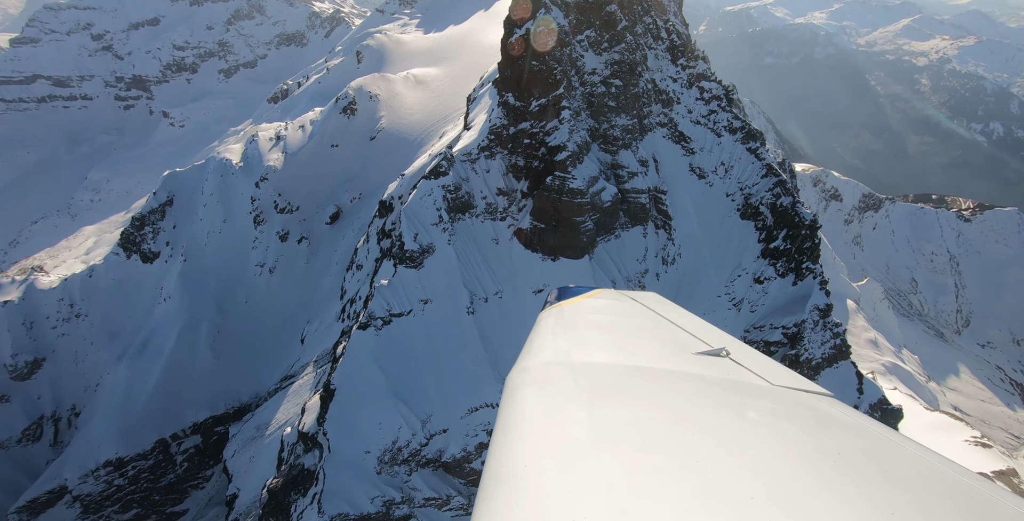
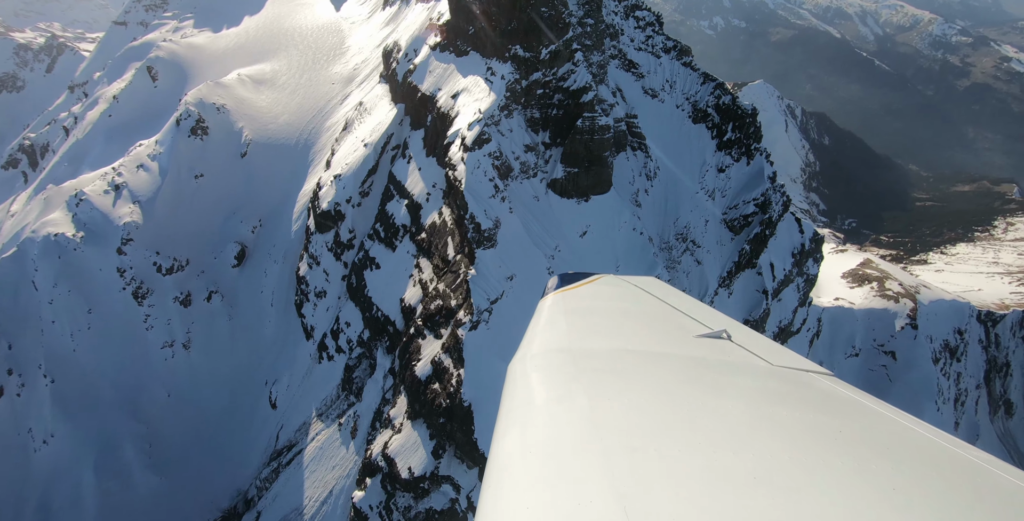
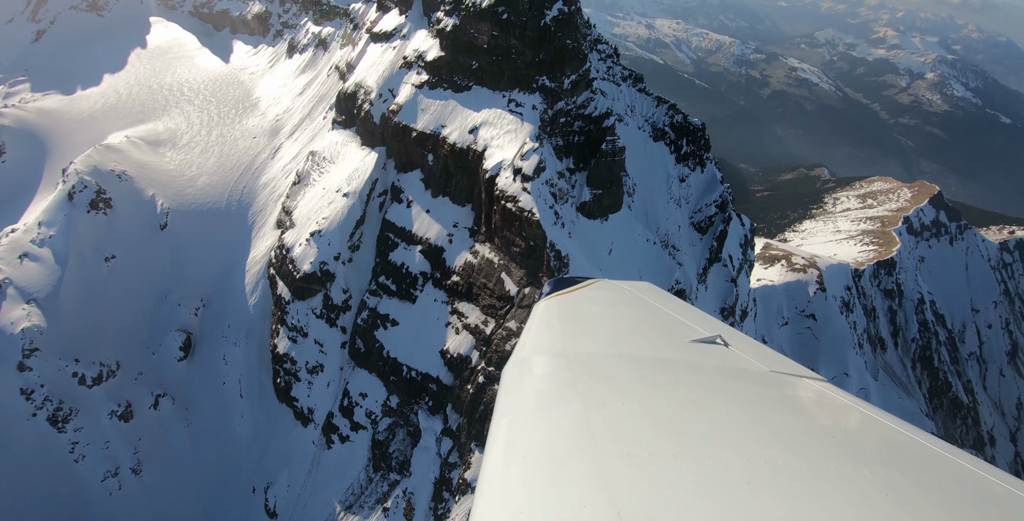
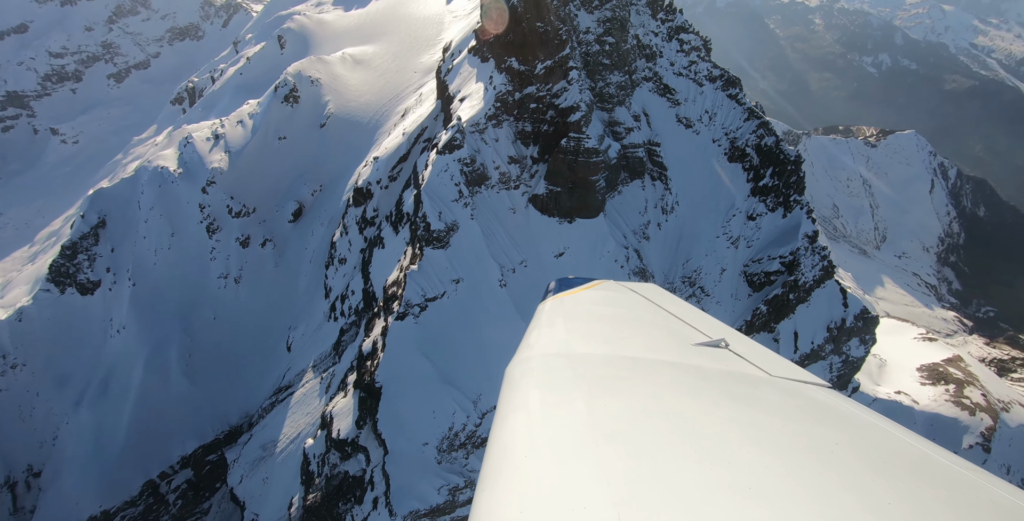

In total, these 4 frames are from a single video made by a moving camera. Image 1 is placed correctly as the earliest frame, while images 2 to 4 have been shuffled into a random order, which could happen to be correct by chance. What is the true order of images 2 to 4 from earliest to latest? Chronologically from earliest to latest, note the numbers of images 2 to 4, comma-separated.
4, 2, 3
